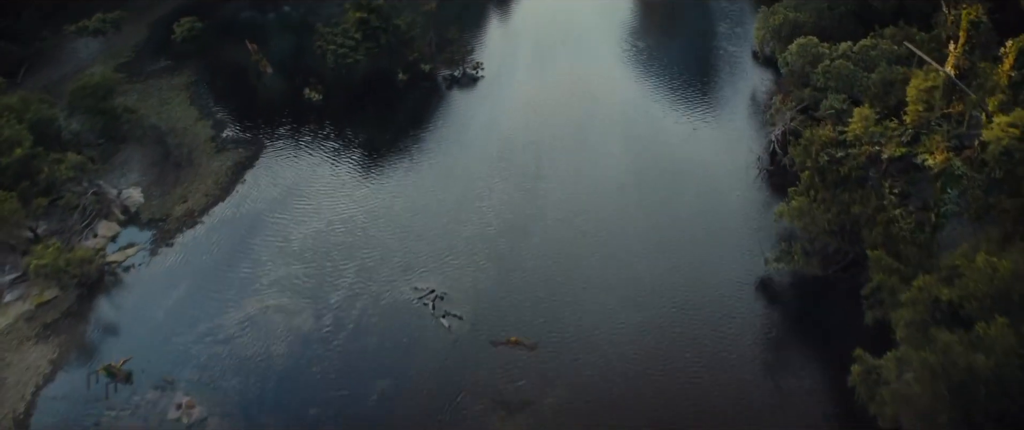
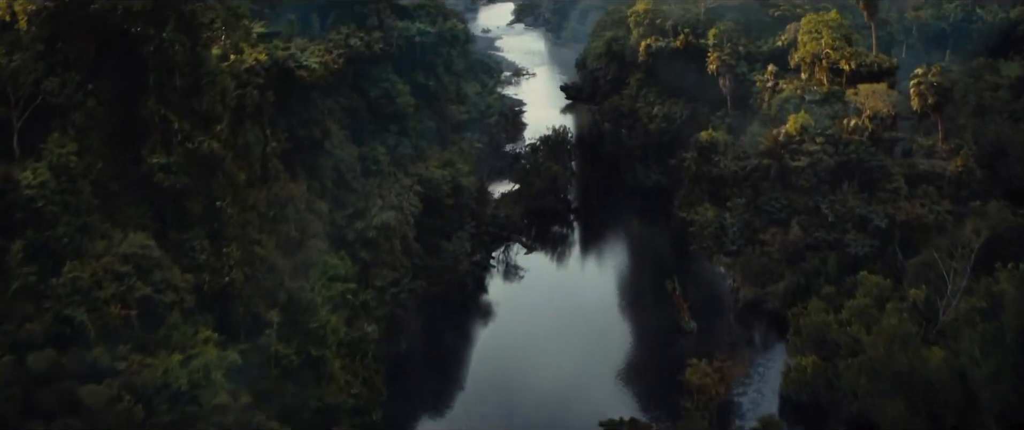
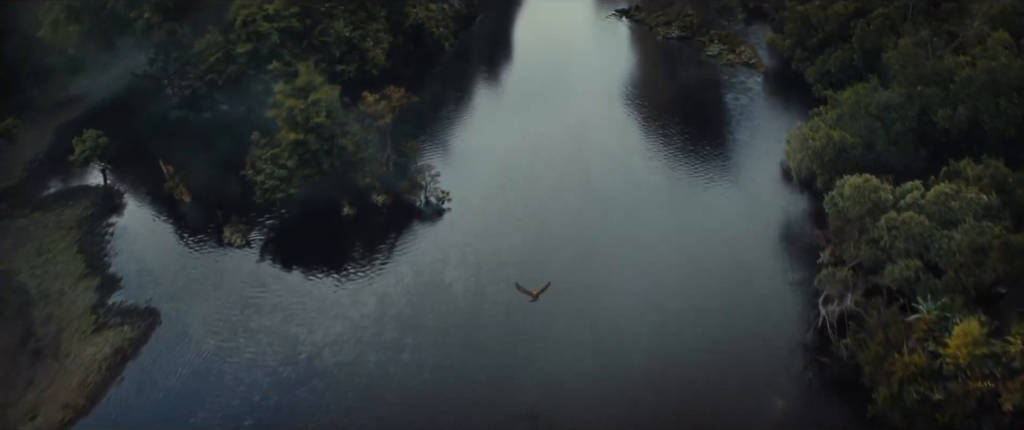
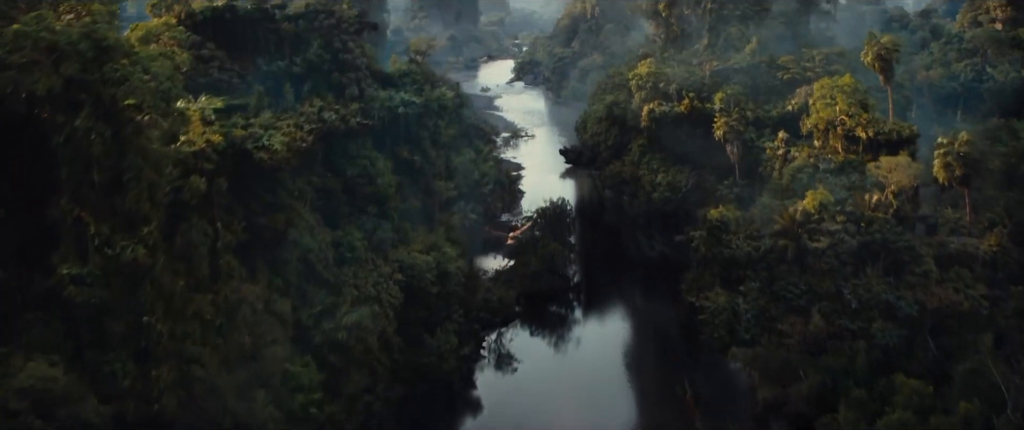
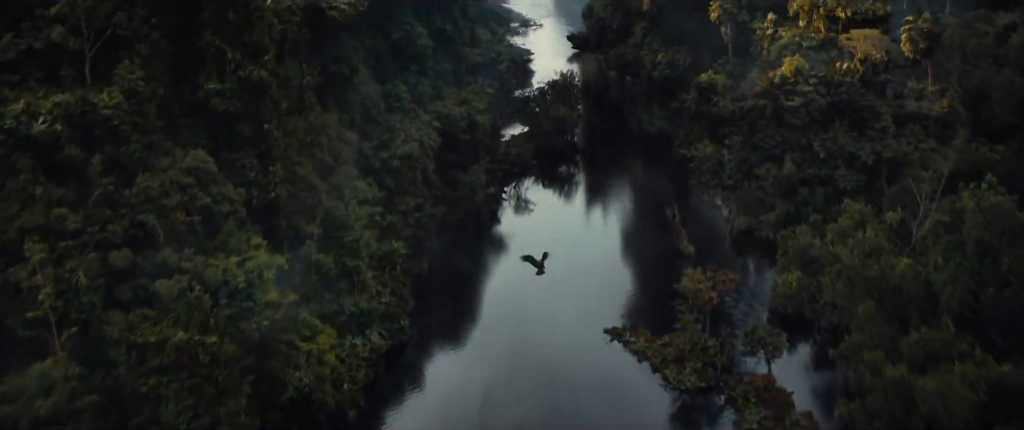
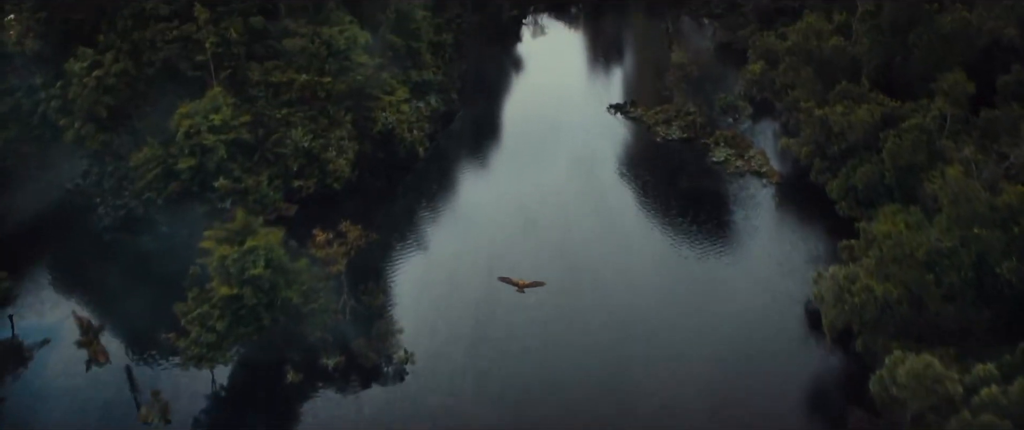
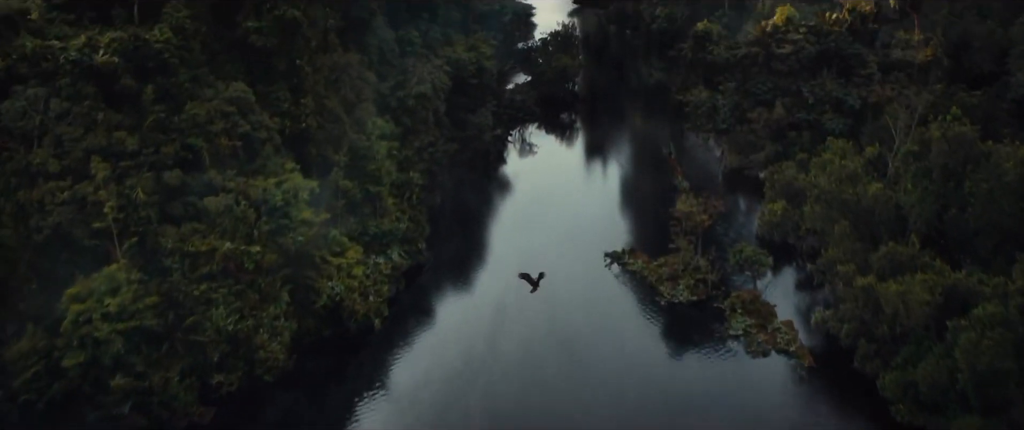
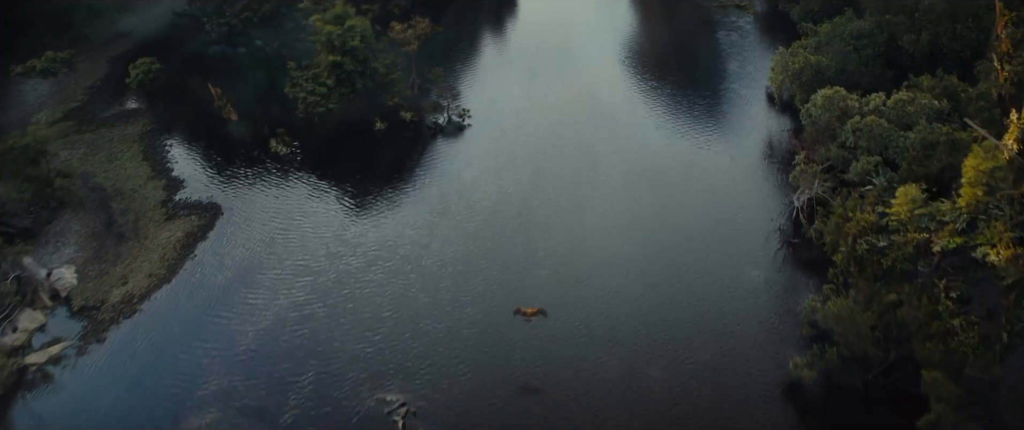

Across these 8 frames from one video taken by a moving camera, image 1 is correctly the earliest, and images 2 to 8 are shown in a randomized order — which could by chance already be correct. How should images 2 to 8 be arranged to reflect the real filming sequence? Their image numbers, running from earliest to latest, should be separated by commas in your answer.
8, 3, 6, 7, 5, 2, 4
